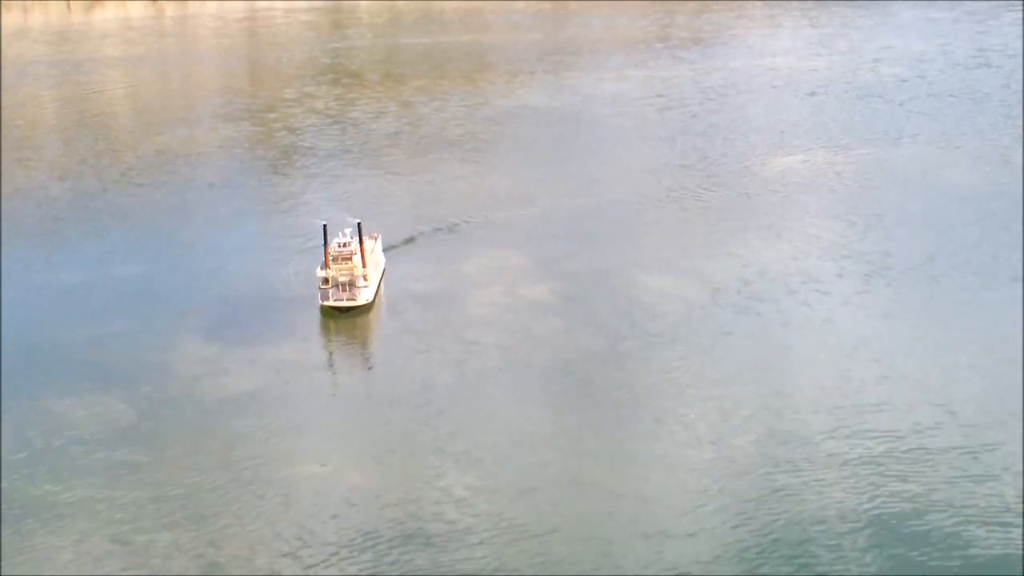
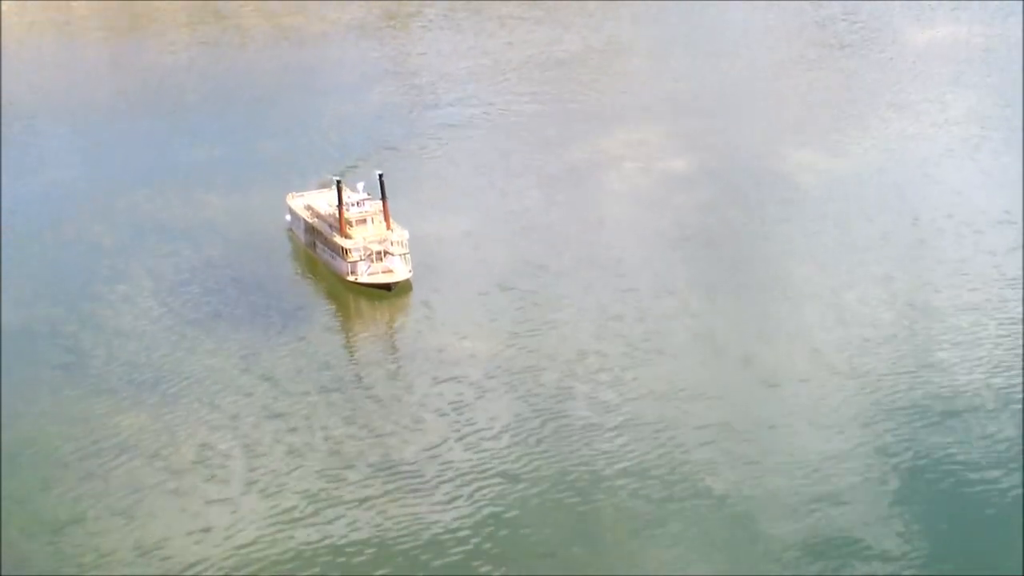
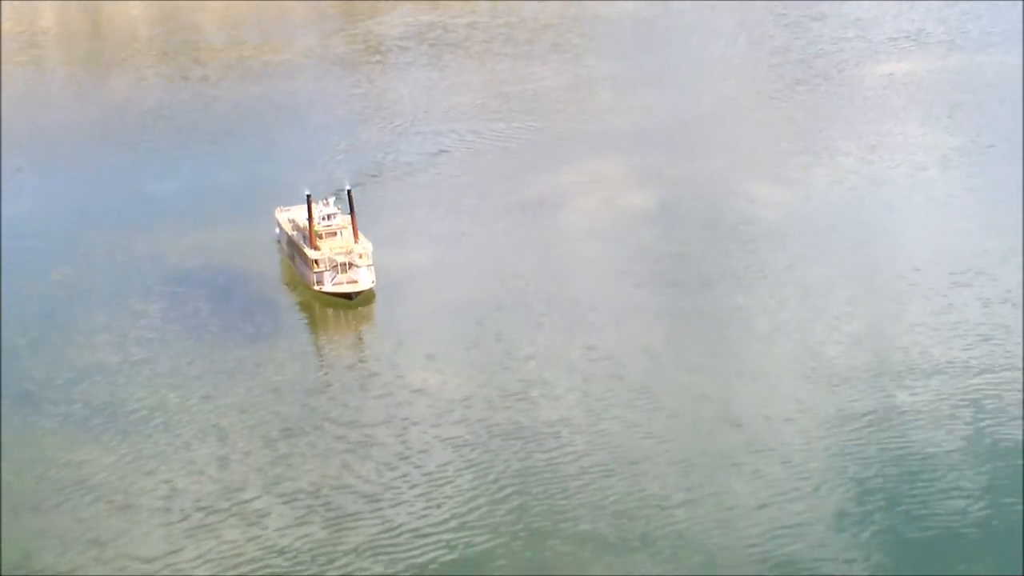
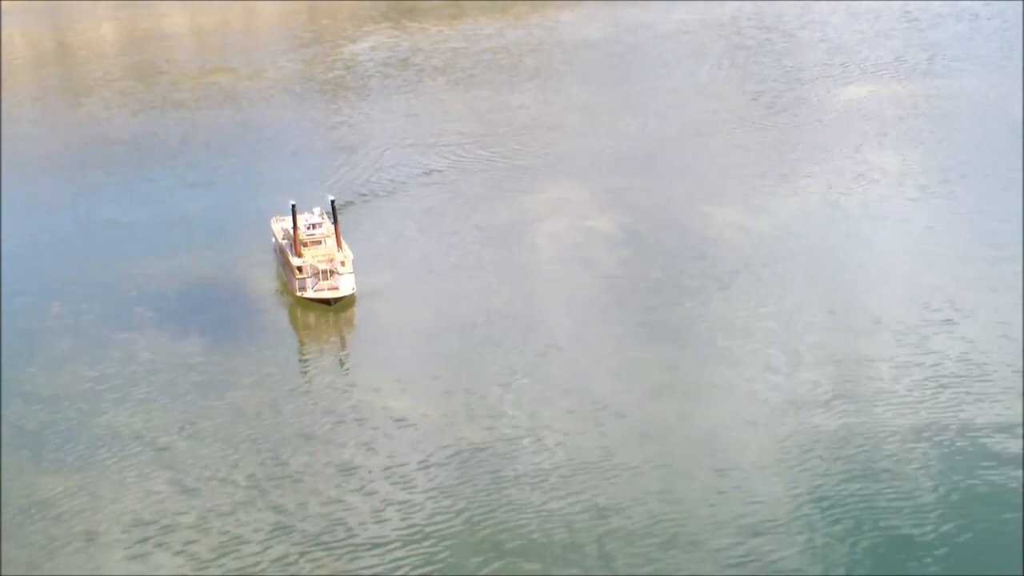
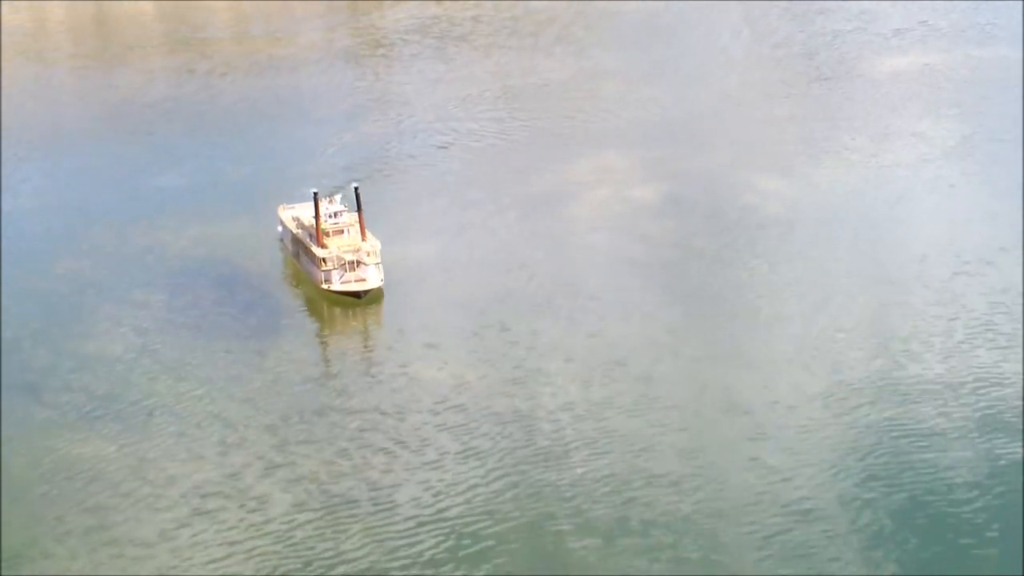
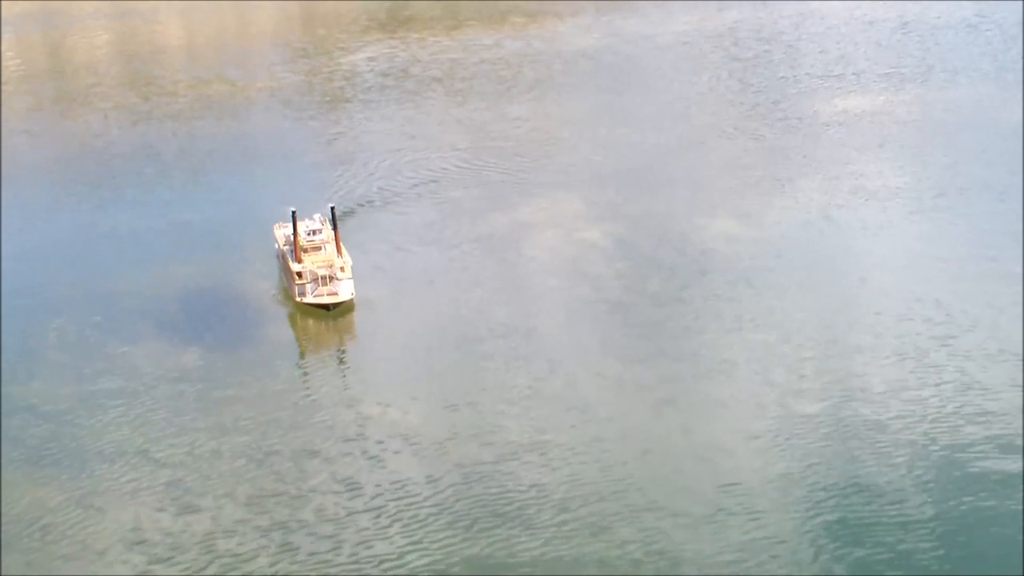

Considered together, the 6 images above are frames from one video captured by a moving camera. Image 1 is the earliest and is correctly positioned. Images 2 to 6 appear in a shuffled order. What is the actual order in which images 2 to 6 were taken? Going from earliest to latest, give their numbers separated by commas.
6, 4, 3, 5, 2
